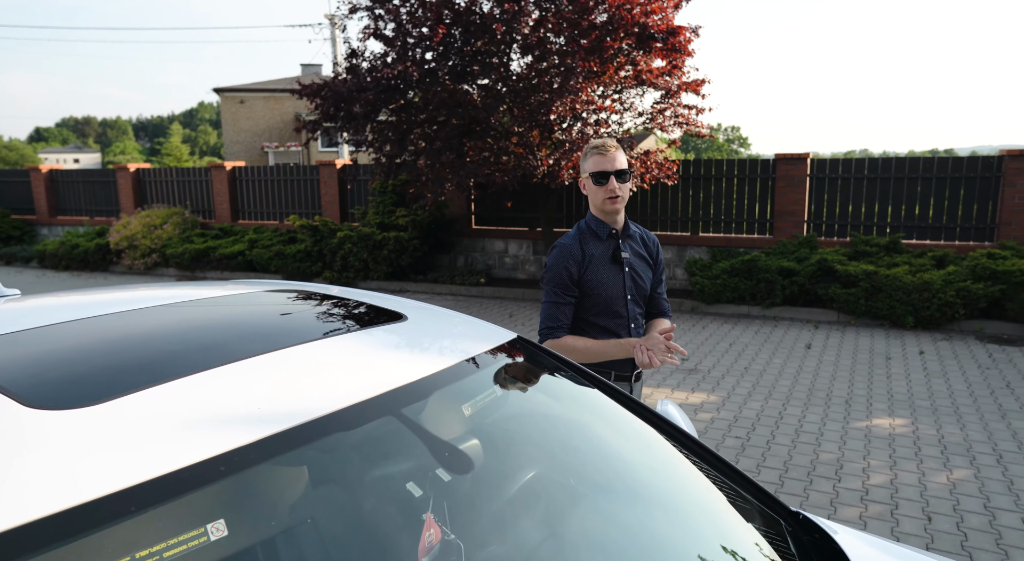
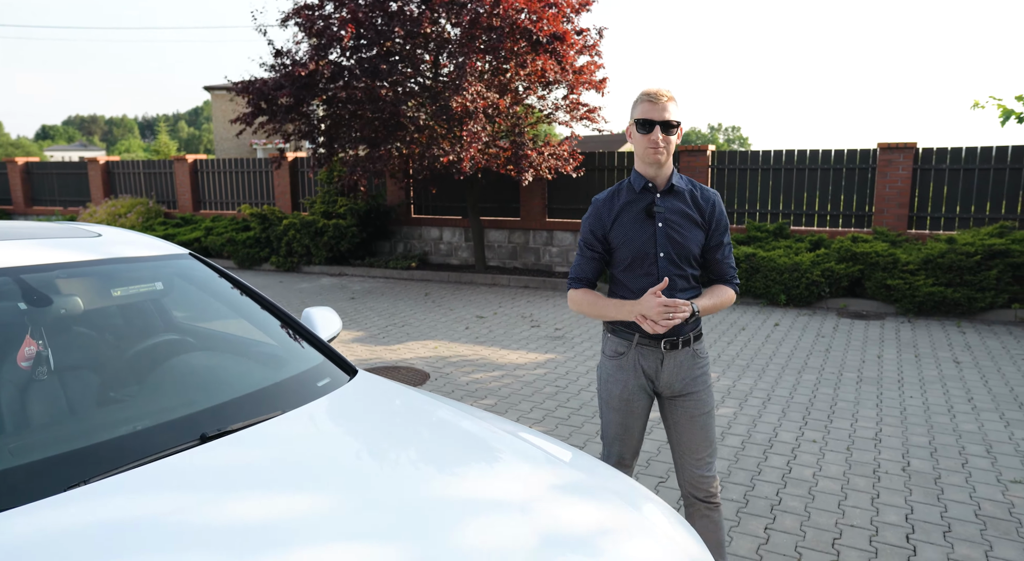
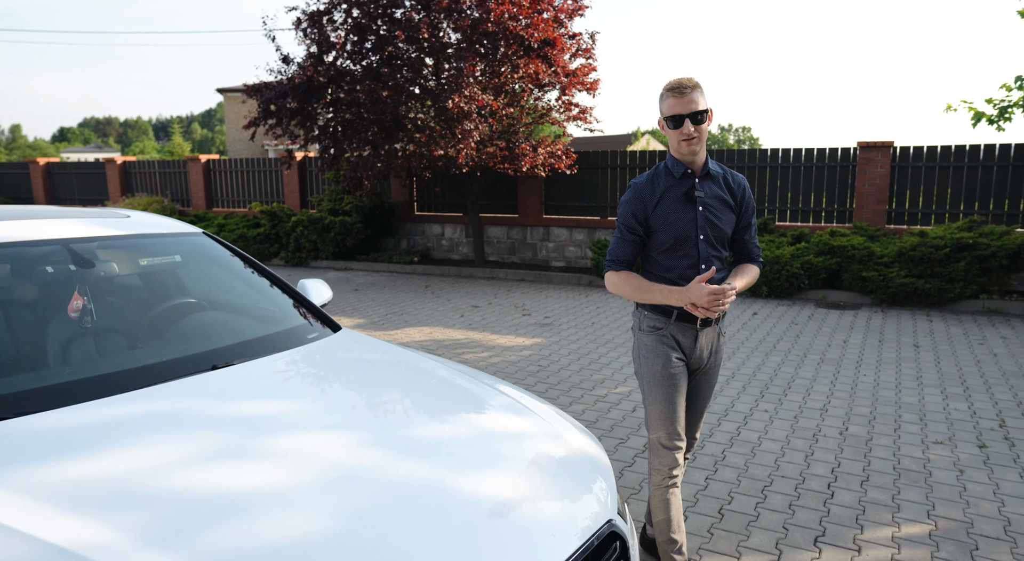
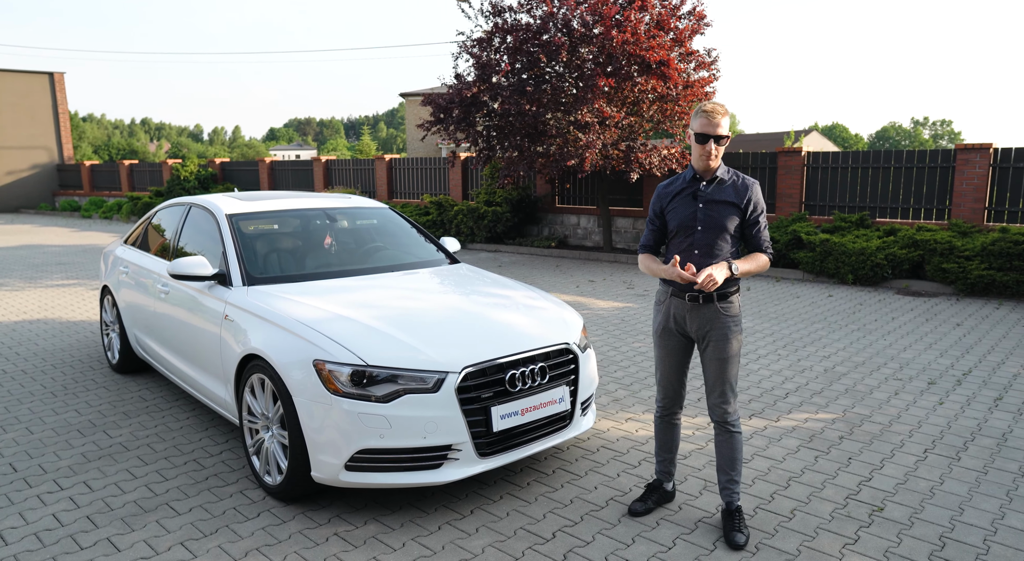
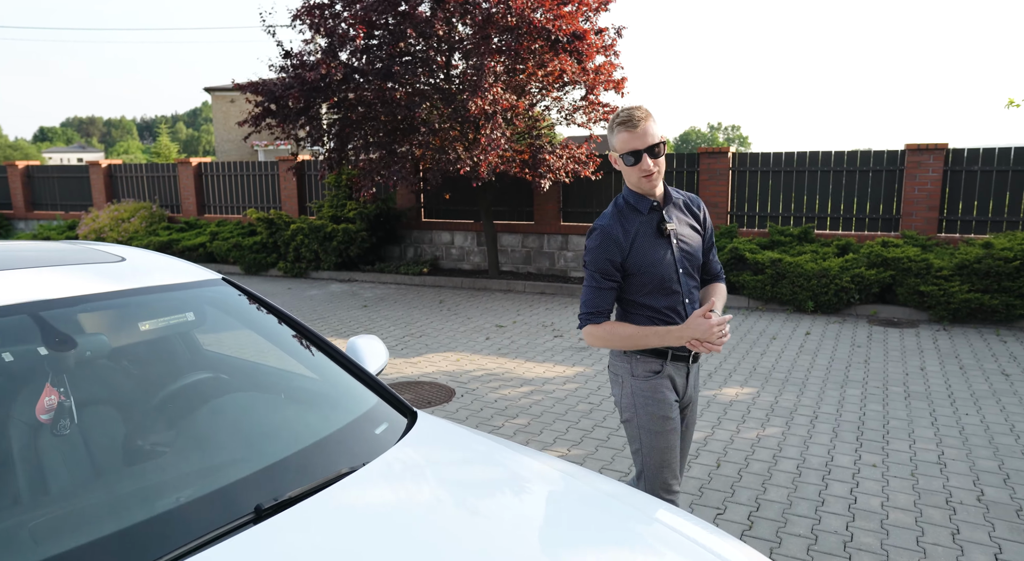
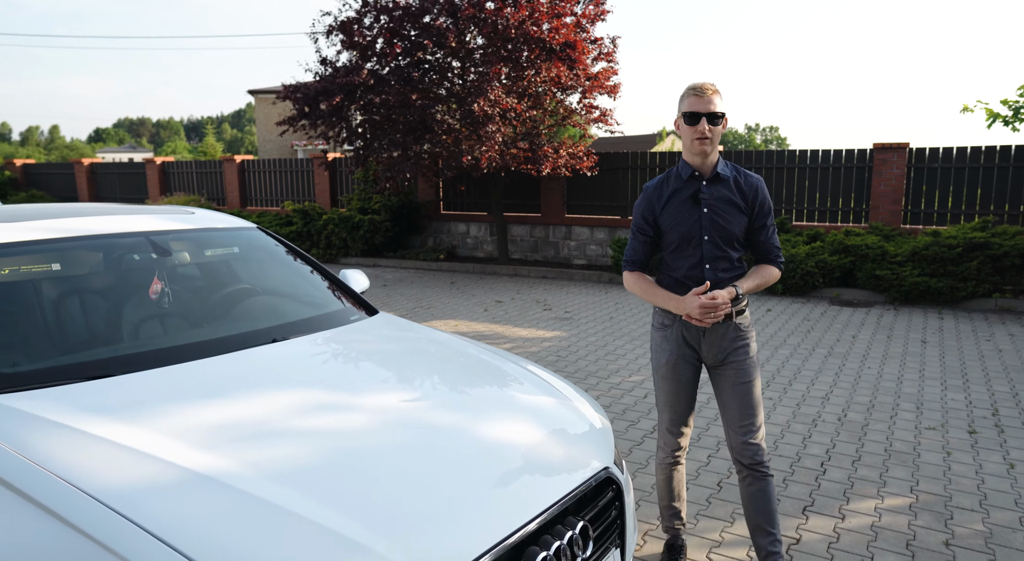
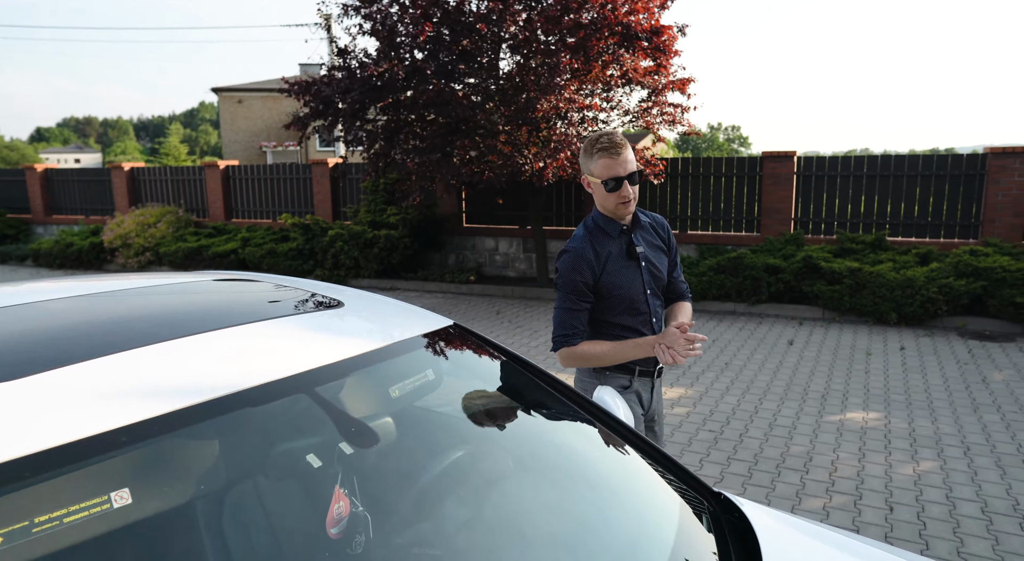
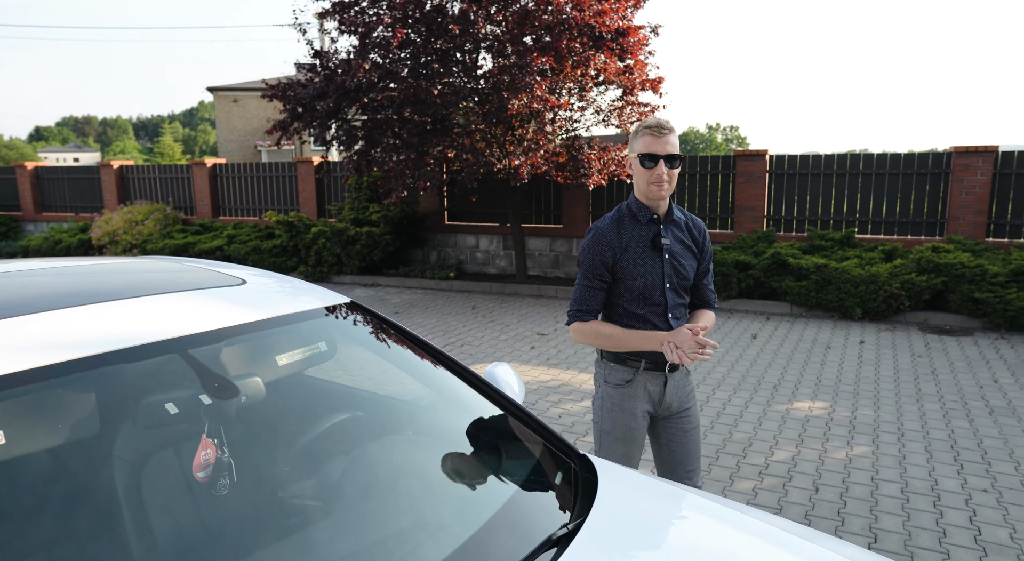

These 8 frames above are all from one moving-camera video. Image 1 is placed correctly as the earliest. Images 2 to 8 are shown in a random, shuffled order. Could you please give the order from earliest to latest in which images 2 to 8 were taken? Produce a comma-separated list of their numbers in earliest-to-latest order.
7, 8, 5, 2, 3, 6, 4
